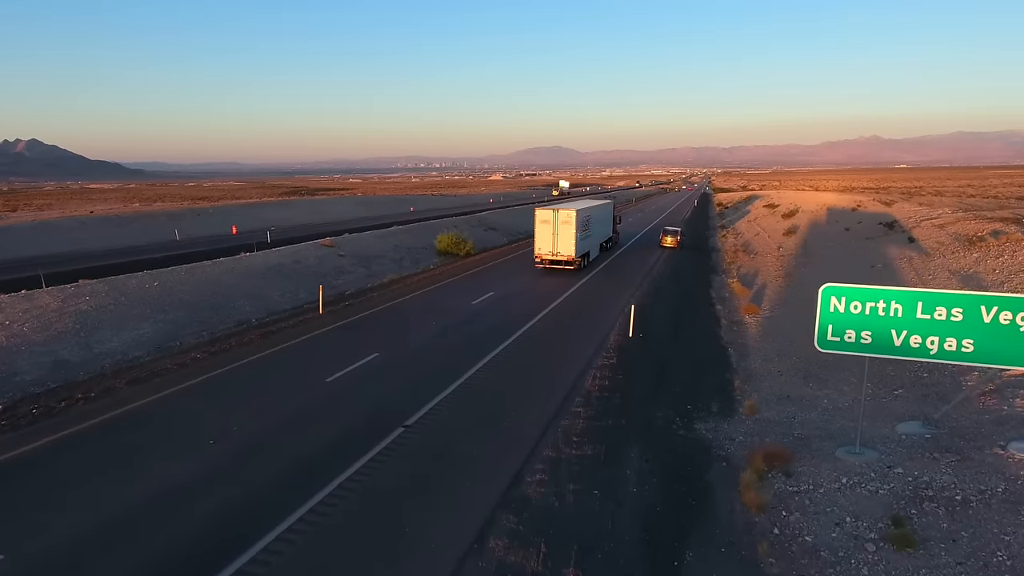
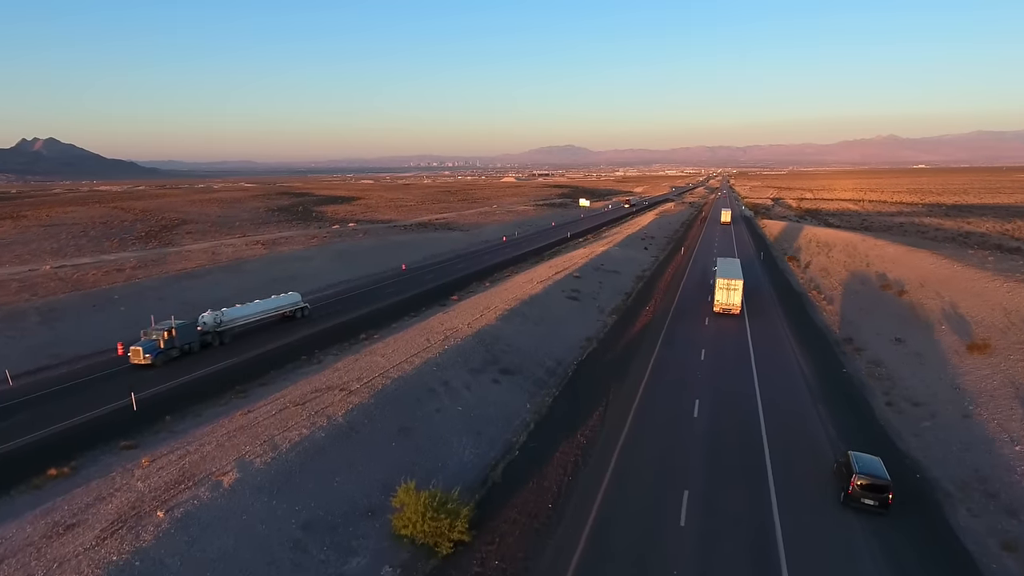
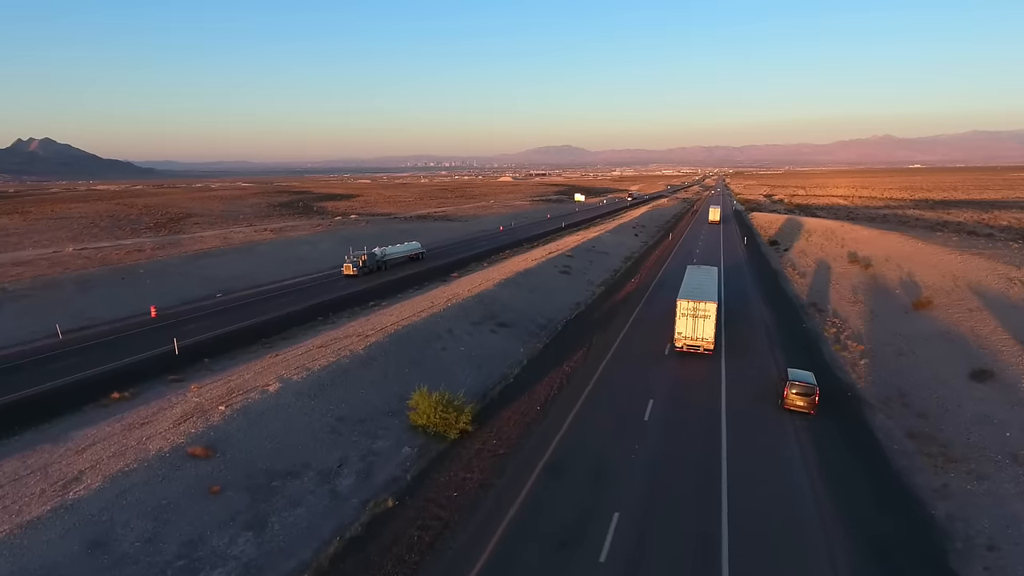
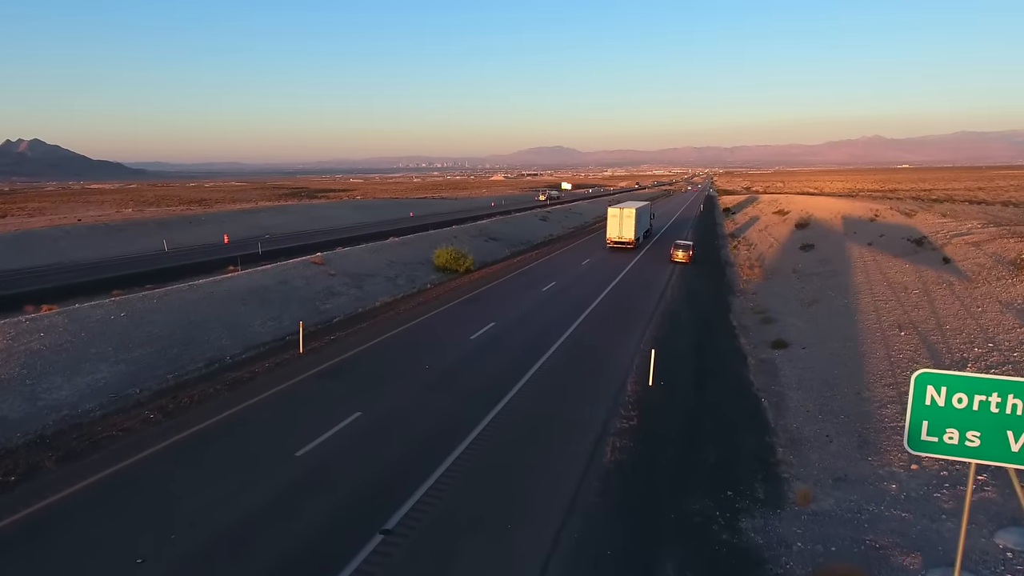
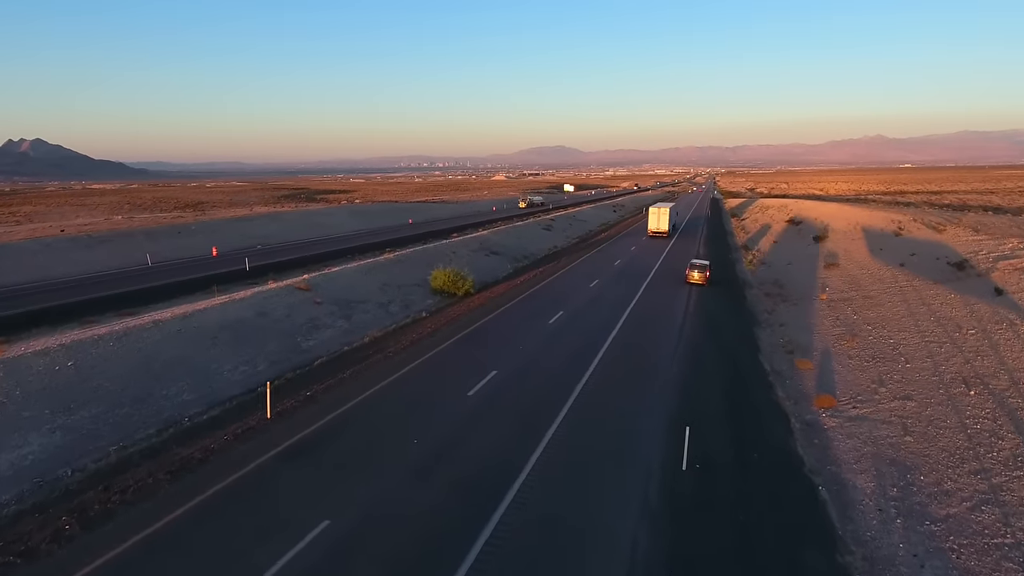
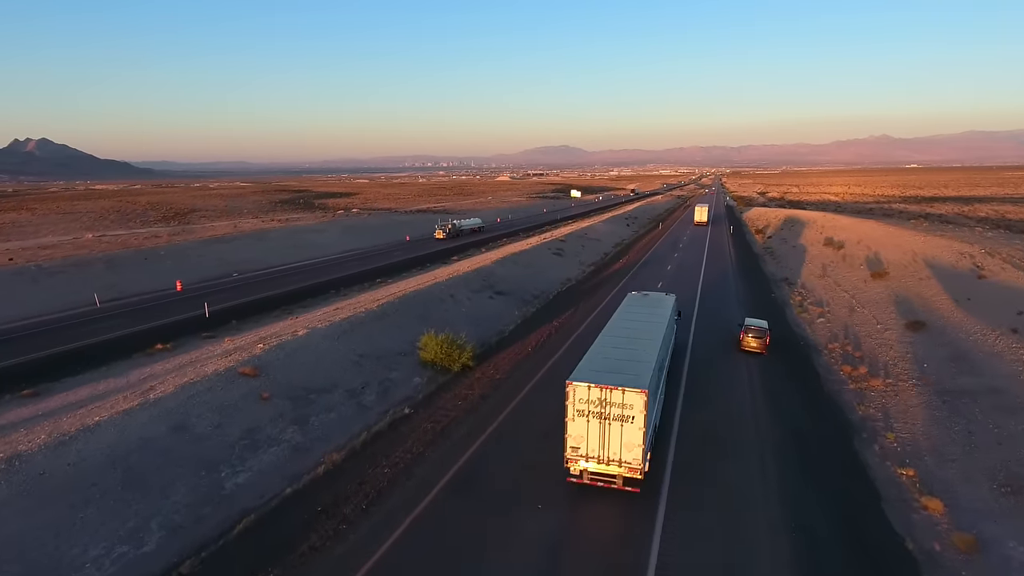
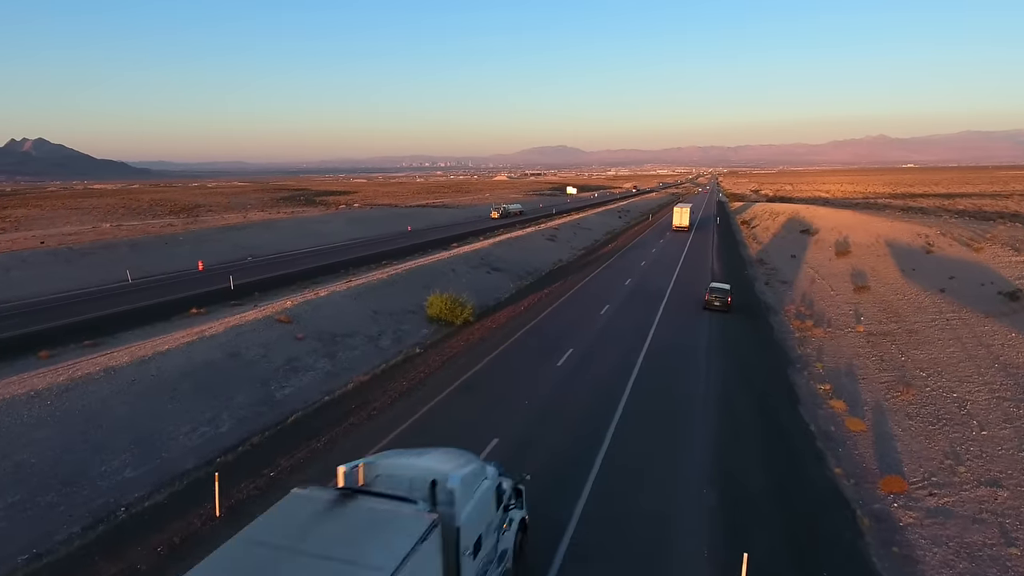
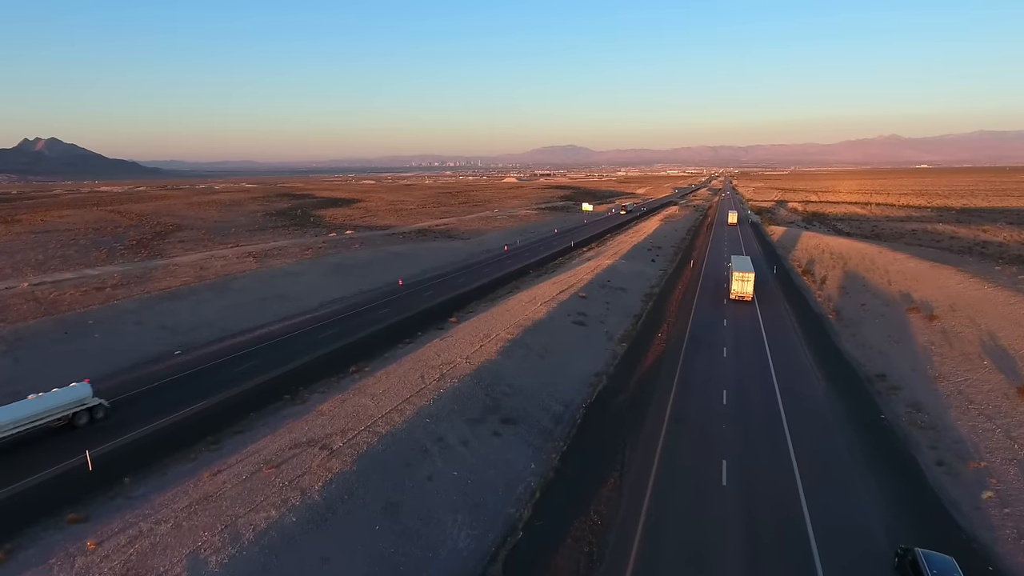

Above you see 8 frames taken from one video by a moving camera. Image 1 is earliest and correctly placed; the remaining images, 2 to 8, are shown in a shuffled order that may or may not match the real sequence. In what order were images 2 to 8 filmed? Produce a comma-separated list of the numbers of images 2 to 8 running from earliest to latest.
4, 5, 7, 6, 3, 2, 8
